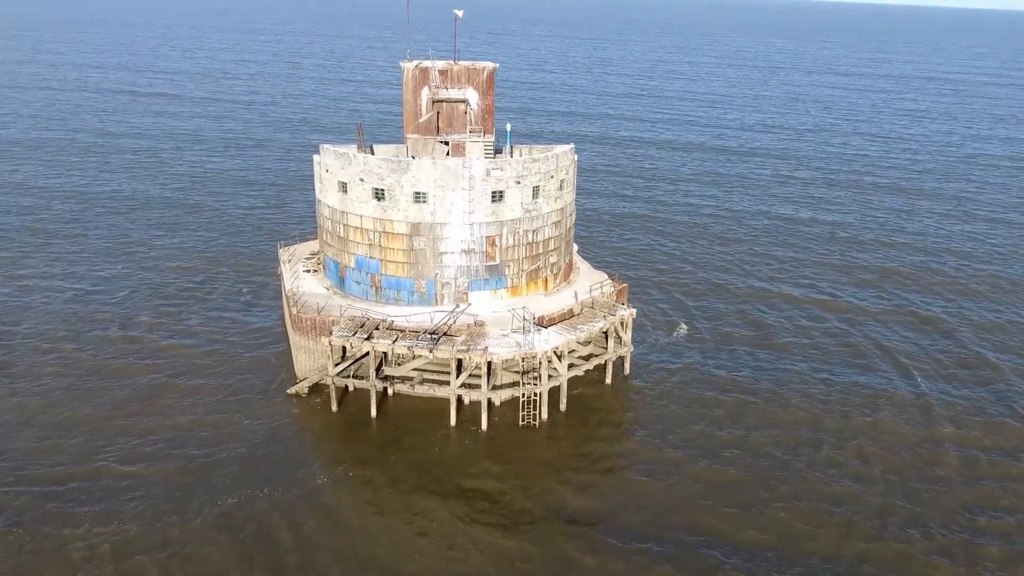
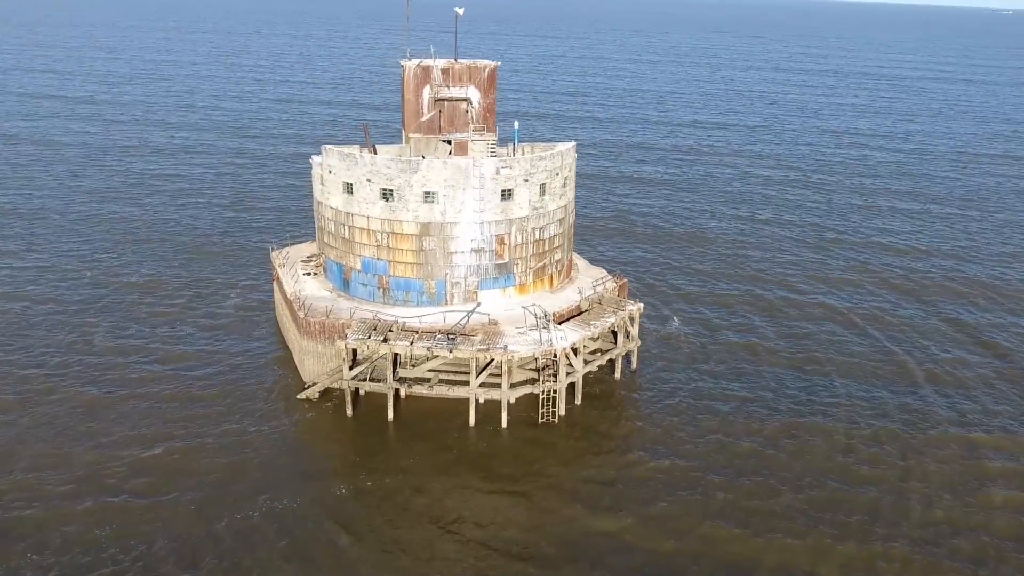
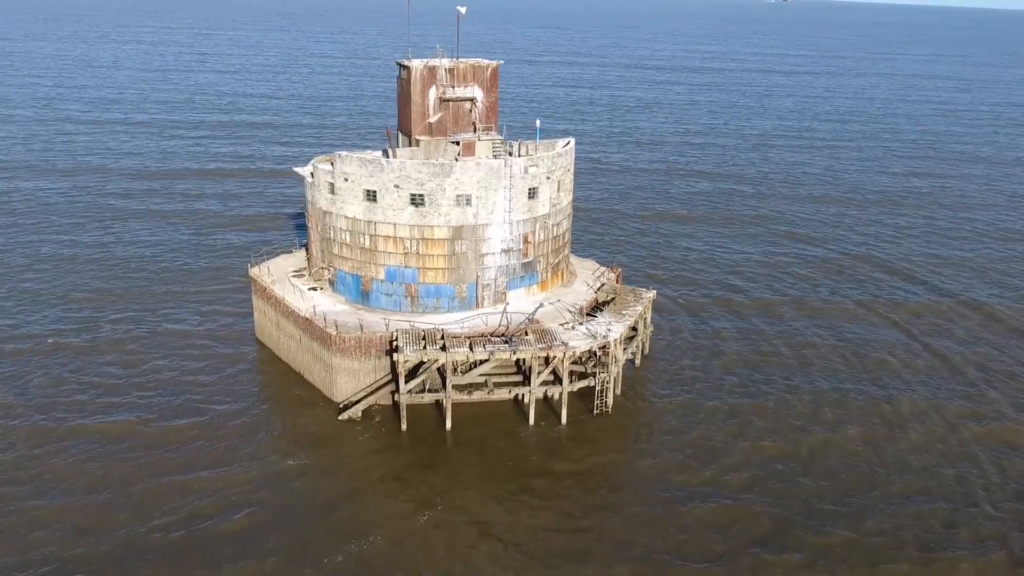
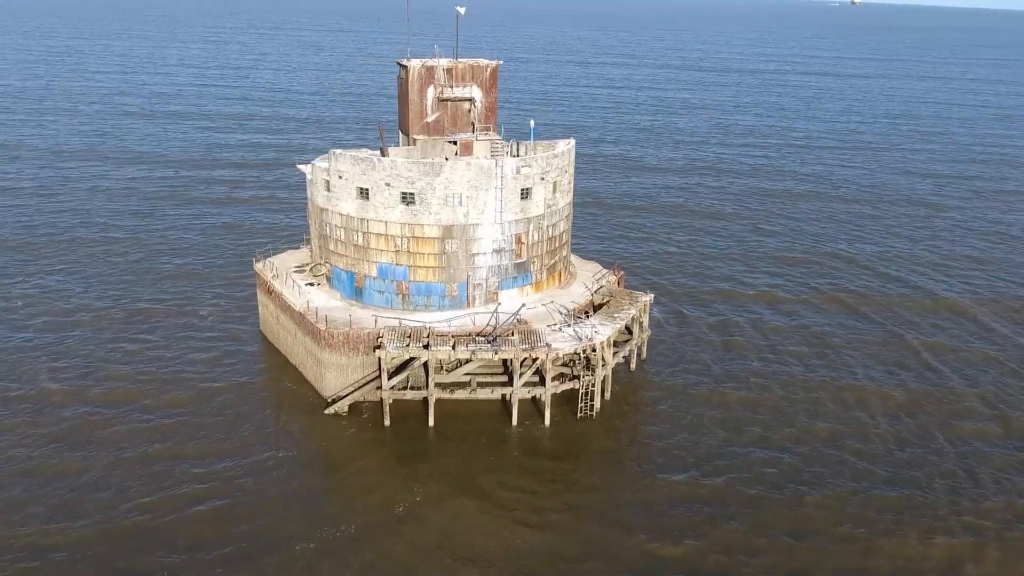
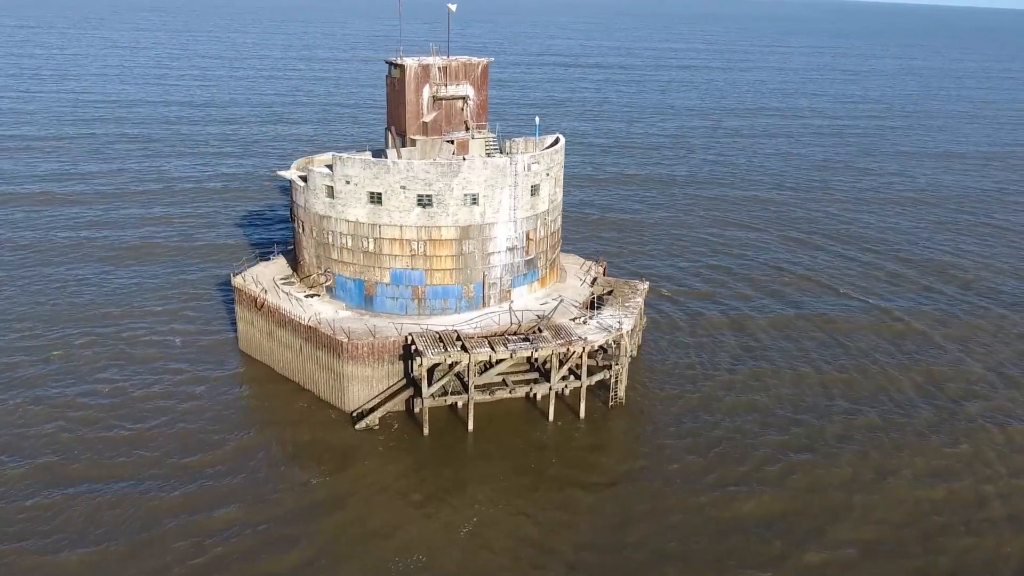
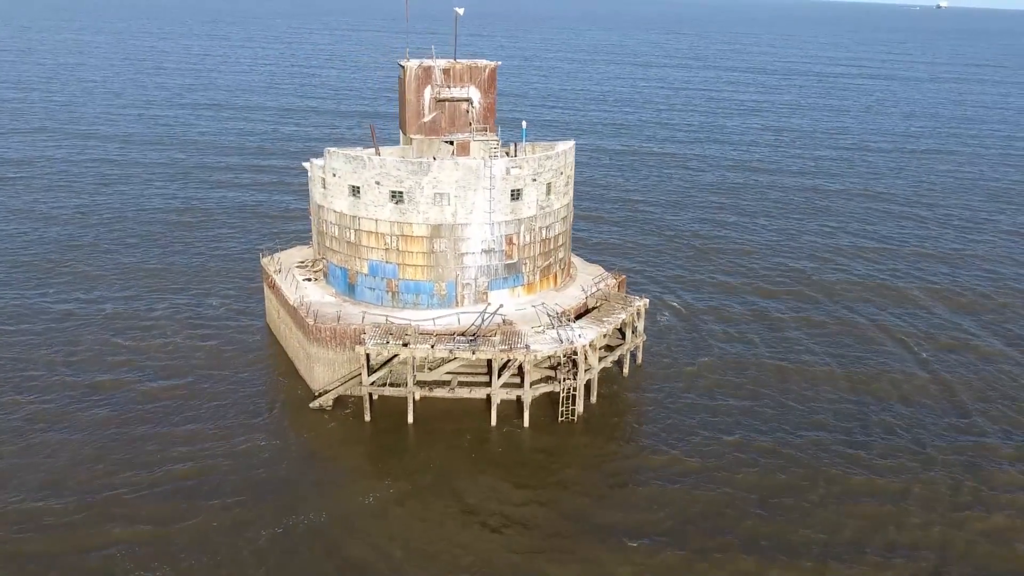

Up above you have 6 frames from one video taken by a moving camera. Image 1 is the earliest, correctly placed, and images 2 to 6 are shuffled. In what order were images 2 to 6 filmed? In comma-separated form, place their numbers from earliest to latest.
2, 6, 4, 3, 5
